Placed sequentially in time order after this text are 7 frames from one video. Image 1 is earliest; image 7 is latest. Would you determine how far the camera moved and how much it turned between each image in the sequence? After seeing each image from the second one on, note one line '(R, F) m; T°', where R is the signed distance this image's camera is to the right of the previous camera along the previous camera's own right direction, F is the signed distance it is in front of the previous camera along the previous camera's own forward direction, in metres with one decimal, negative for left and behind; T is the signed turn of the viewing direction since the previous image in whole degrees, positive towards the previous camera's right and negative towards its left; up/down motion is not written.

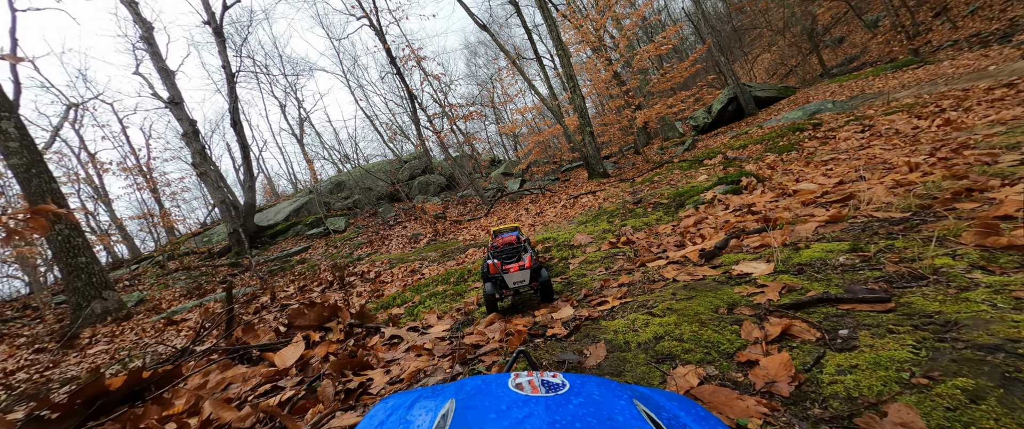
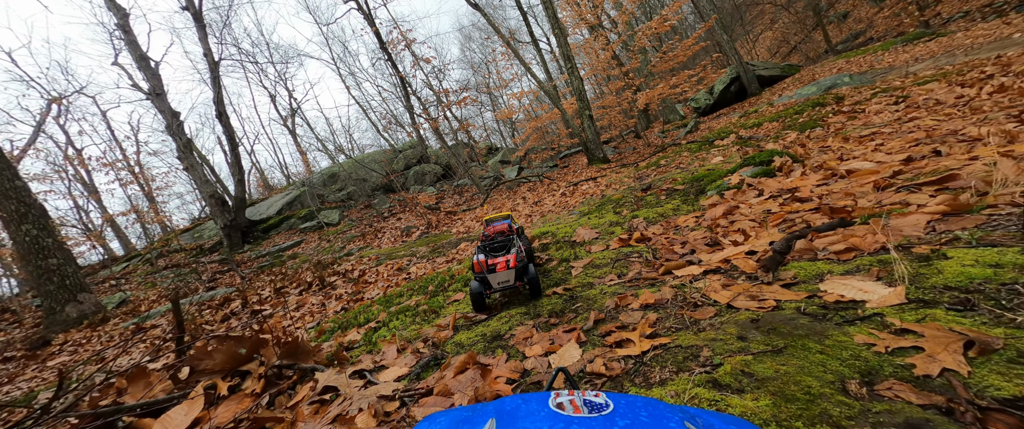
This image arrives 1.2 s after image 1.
(+0.1, +0.7) m; 0°
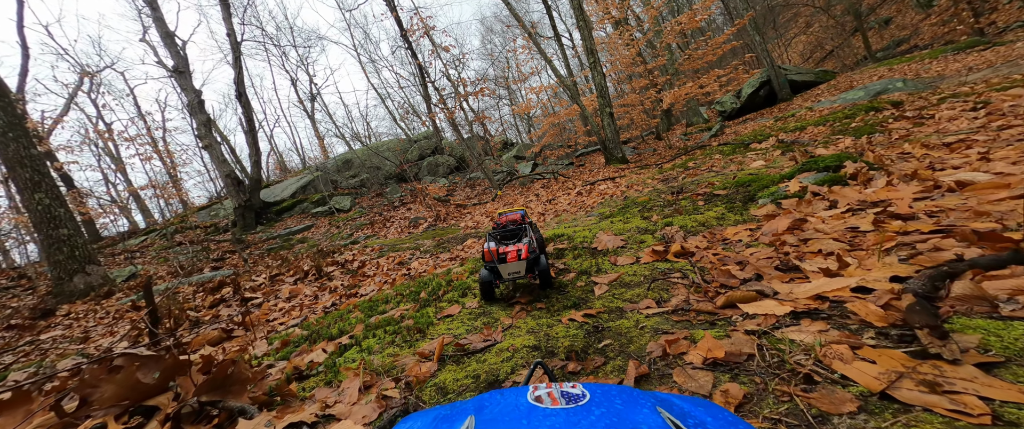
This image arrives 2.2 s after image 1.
(0.0, +0.5) m; -2°
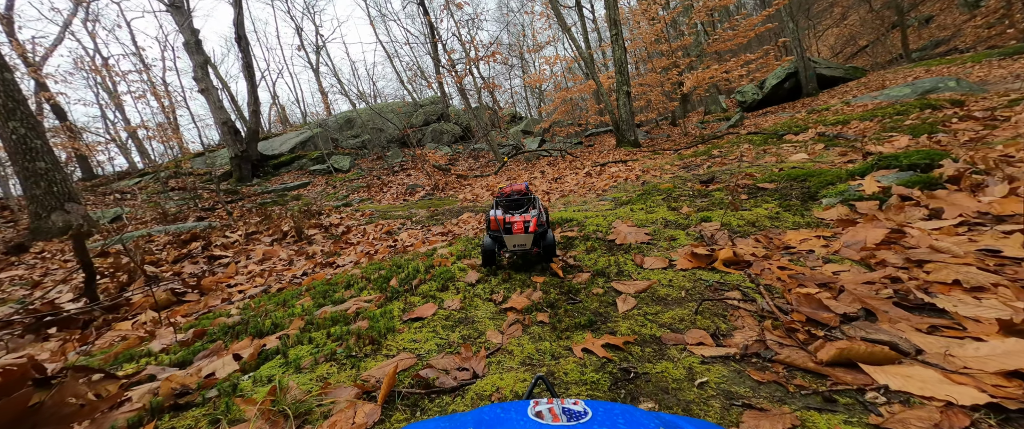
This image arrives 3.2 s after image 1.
(0.0, +0.6) m; 0°
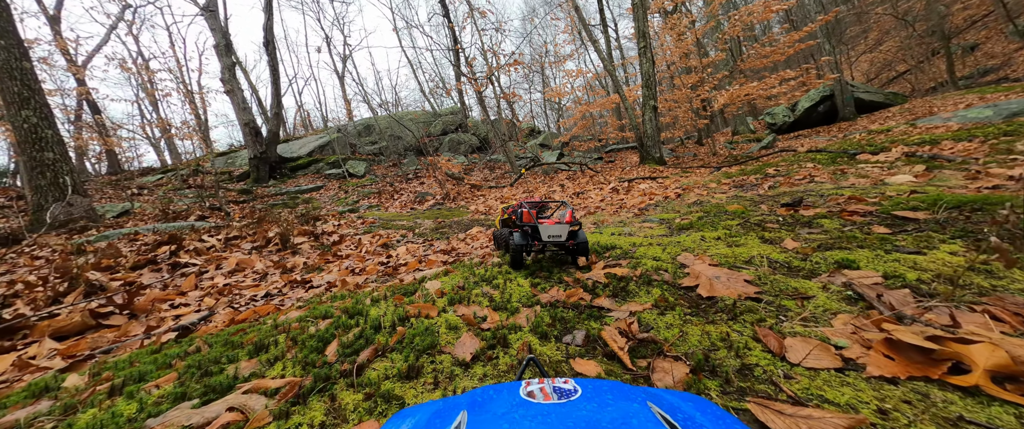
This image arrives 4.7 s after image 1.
(-0.1, +0.9) m; -2°
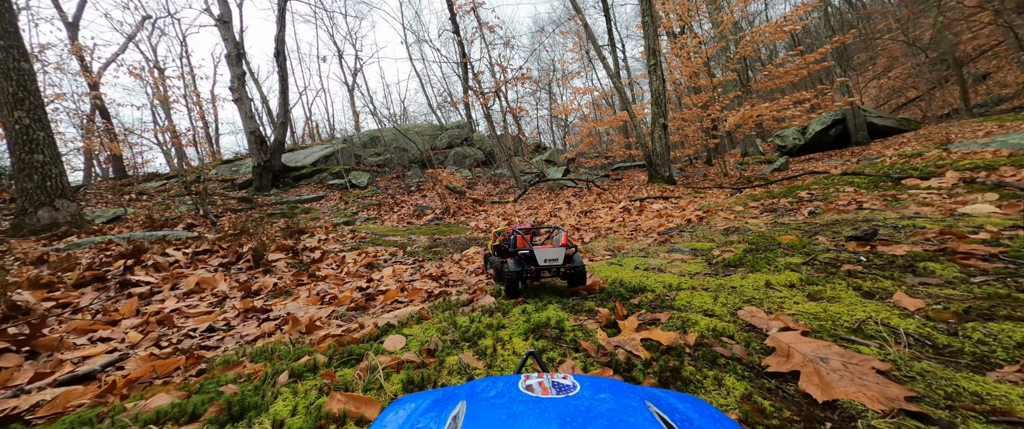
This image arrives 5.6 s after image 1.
(0.0, +0.6) m; -1°
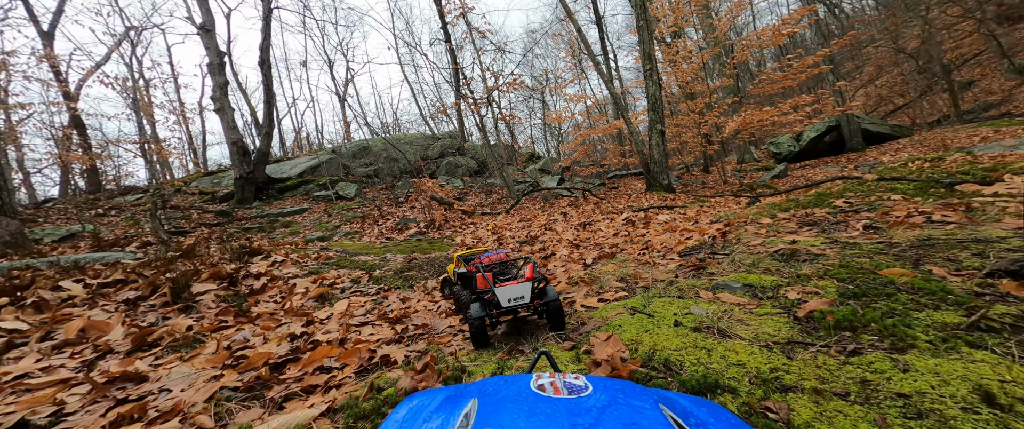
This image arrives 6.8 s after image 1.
(+0.1, +0.9) m; +1°
